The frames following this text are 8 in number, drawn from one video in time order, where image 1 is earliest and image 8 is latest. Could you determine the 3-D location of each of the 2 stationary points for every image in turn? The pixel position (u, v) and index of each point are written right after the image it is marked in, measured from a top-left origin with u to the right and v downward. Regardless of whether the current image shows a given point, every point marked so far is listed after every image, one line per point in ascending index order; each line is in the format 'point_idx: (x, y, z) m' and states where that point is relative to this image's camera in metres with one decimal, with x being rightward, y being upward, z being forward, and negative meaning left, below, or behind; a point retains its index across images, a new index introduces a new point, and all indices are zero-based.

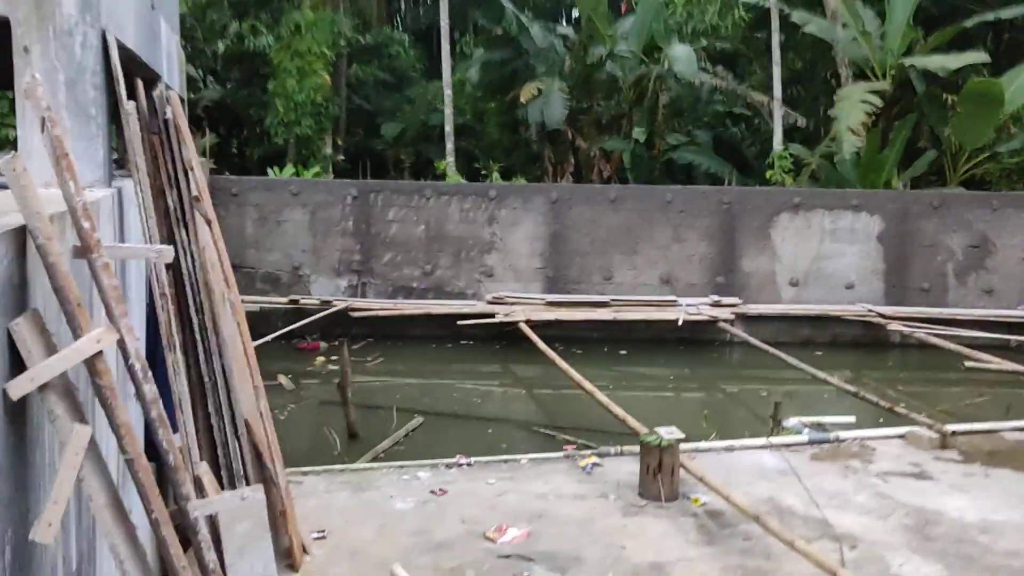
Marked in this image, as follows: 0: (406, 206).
0: (-0.9, +0.7, +7.4) m
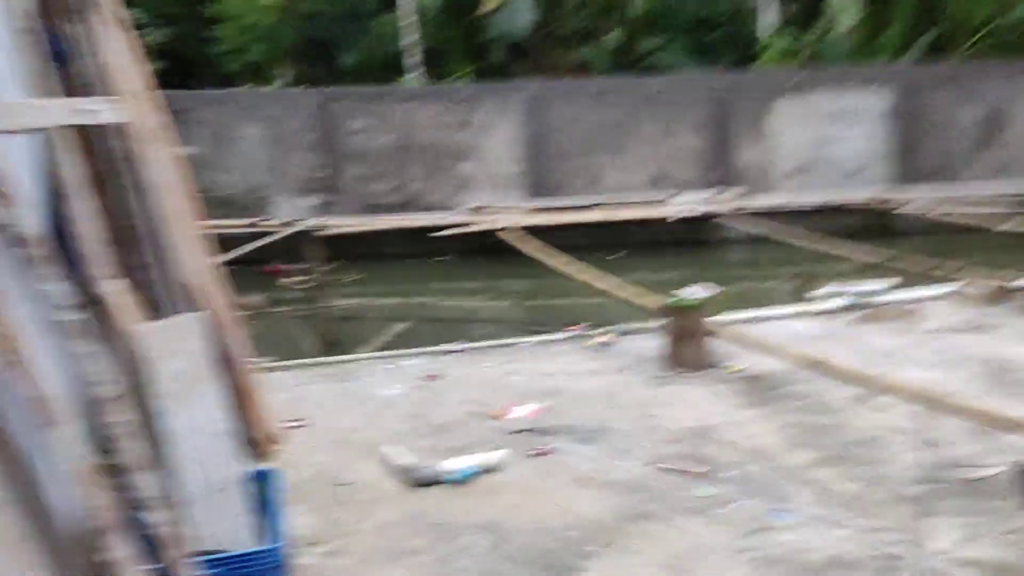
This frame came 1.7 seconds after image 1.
0: (-1.1, +1.4, +6.8) m
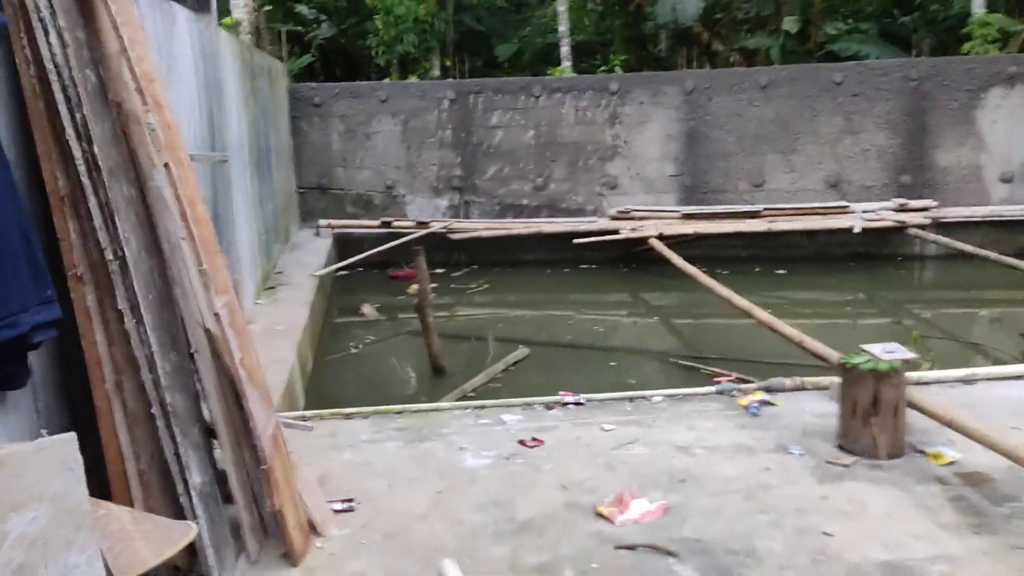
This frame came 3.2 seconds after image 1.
0: (0.0, +1.4, +6.3) m
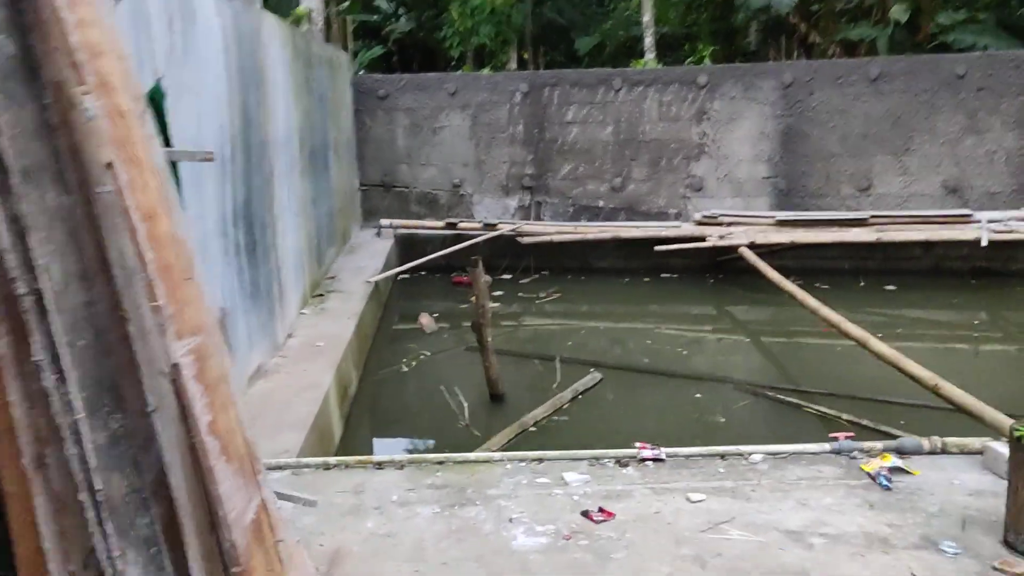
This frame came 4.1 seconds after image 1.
0: (+0.5, +1.3, +5.8) m
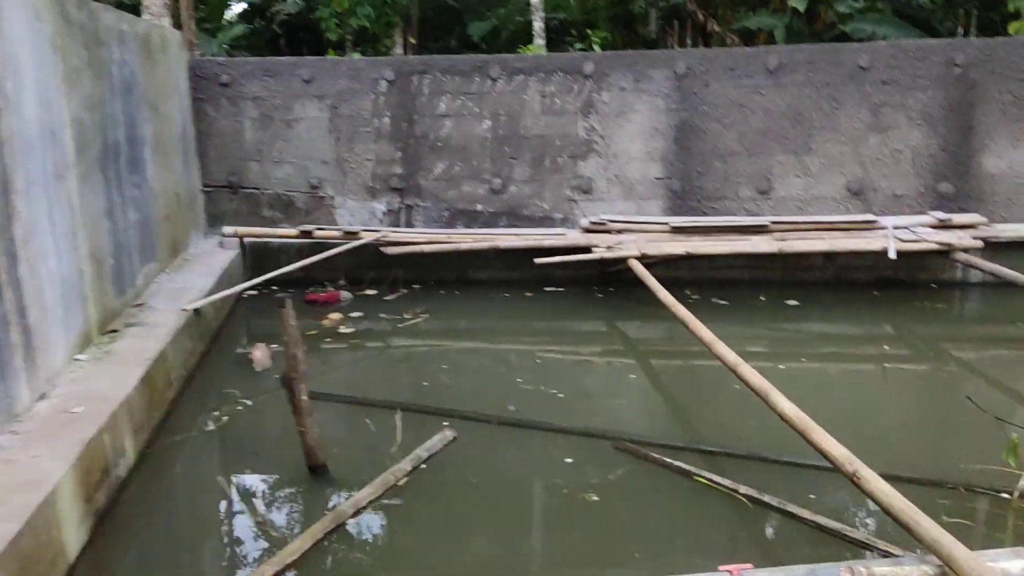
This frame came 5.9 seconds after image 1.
0: (-0.3, +1.2, +5.1) m
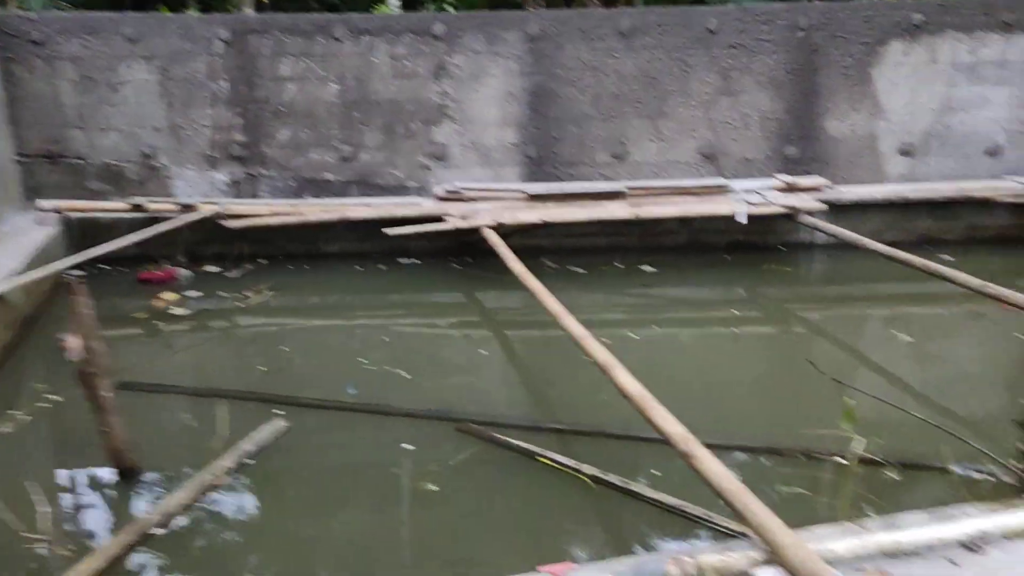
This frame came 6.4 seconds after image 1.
0: (-1.2, +1.3, +4.8) m
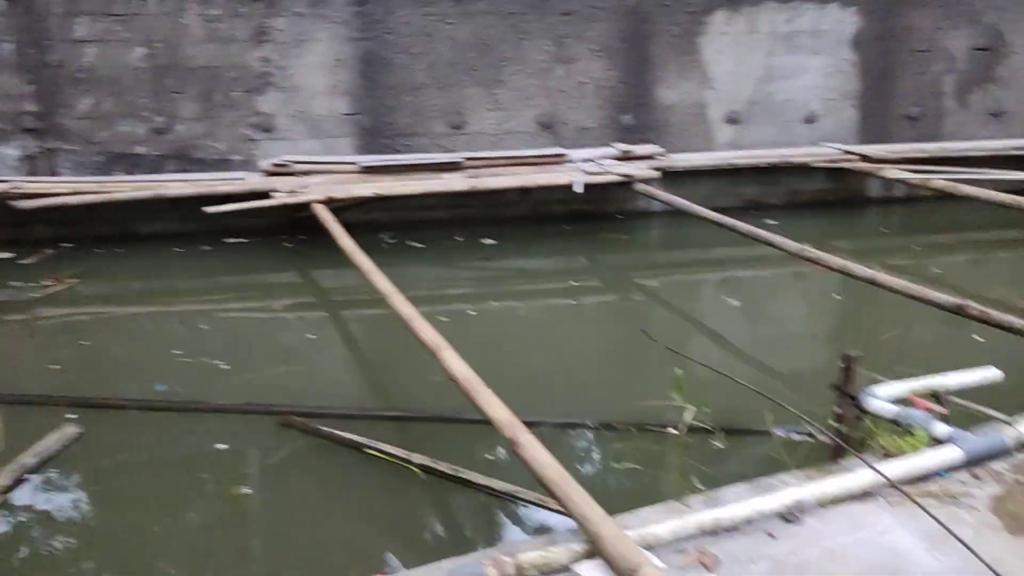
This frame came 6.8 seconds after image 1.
0: (-2.1, +1.4, +4.3) m
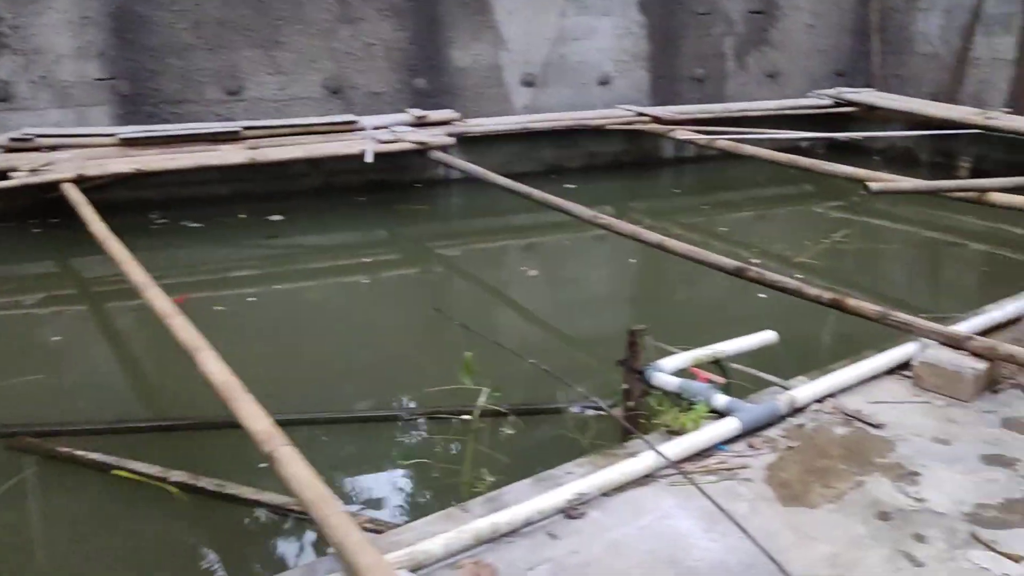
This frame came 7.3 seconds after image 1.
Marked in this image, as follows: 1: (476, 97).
0: (-3.1, +1.4, +3.6) m
1: (-0.2, +1.1, +5.0) m
